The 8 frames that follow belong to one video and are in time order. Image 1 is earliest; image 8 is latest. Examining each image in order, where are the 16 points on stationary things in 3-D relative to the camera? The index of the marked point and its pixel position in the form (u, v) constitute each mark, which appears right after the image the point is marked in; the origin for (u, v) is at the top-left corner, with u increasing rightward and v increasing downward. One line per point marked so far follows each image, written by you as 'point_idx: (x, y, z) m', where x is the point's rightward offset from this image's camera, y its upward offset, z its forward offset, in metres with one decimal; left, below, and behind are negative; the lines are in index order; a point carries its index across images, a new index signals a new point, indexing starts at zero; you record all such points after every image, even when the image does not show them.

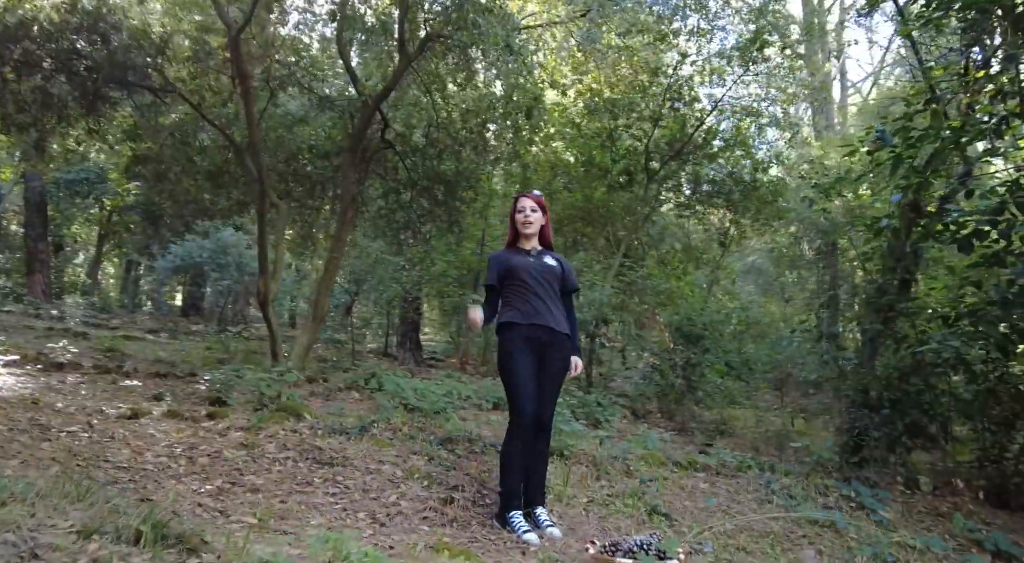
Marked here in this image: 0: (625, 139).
0: (+1.6, +2.0, +9.4) m
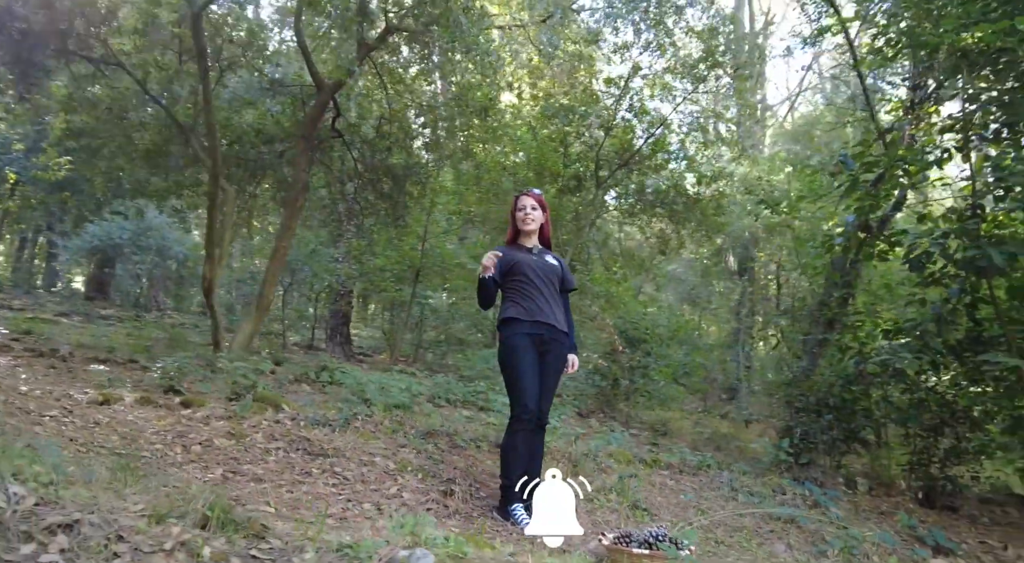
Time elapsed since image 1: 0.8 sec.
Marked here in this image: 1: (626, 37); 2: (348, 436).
0: (+0.9, +1.9, +9.7) m
1: (+1.6, +3.4, +9.3) m
2: (-0.9, -0.8, +3.5) m
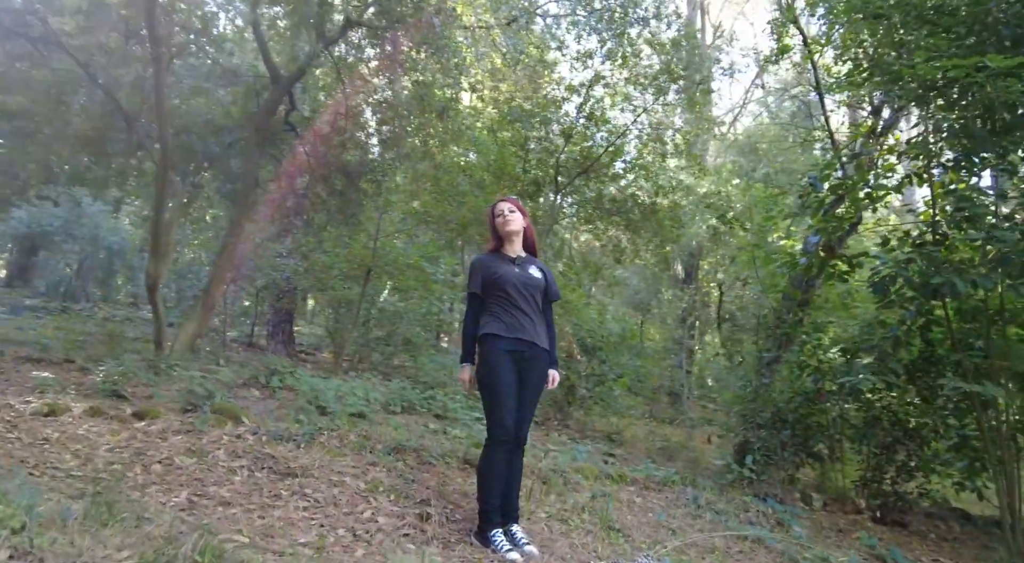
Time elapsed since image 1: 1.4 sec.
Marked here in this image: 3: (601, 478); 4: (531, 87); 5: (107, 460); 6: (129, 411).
0: (+0.3, +1.8, +9.6) m
1: (+1.1, +3.3, +9.4) m
2: (-1.0, -0.9, +3.4) m
3: (+0.6, -1.2, +4.3) m
4: (+0.2, +2.8, +9.7) m
5: (-1.6, -0.7, +2.7) m
6: (-2.0, -0.7, +3.6) m
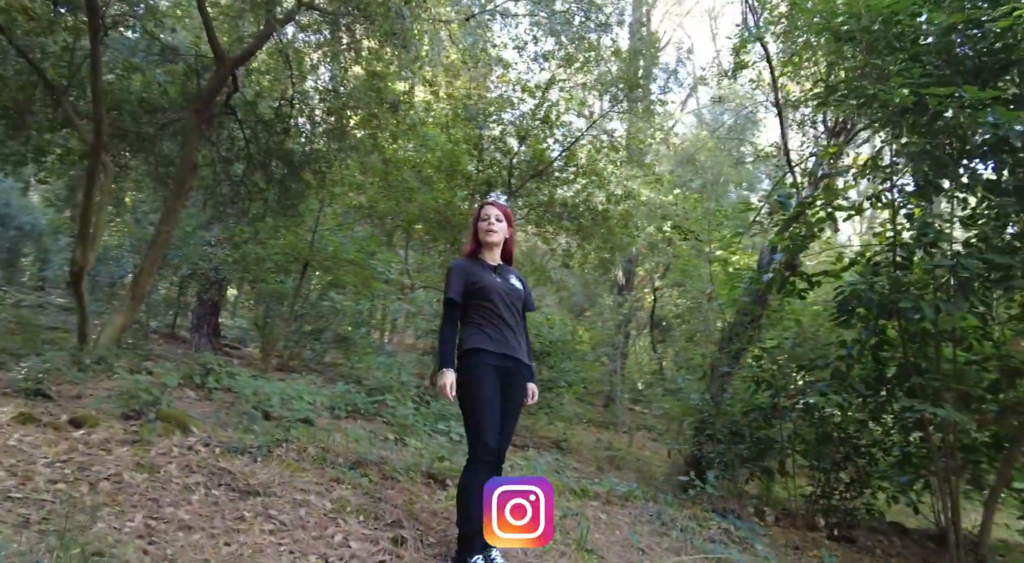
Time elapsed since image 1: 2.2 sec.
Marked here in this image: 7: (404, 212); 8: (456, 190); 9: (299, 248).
0: (-0.3, +1.8, +9.5) m
1: (+0.5, +3.3, +9.3) m
2: (-1.1, -0.9, +3.1) m
3: (+0.3, -1.3, +4.2) m
4: (-0.4, +2.7, +9.5) m
5: (-1.6, -0.7, +2.4) m
6: (-2.2, -0.6, +3.2) m
7: (-1.5, +1.0, +9.3) m
8: (-0.9, +1.4, +9.7) m
9: (-2.8, +0.5, +9.0) m
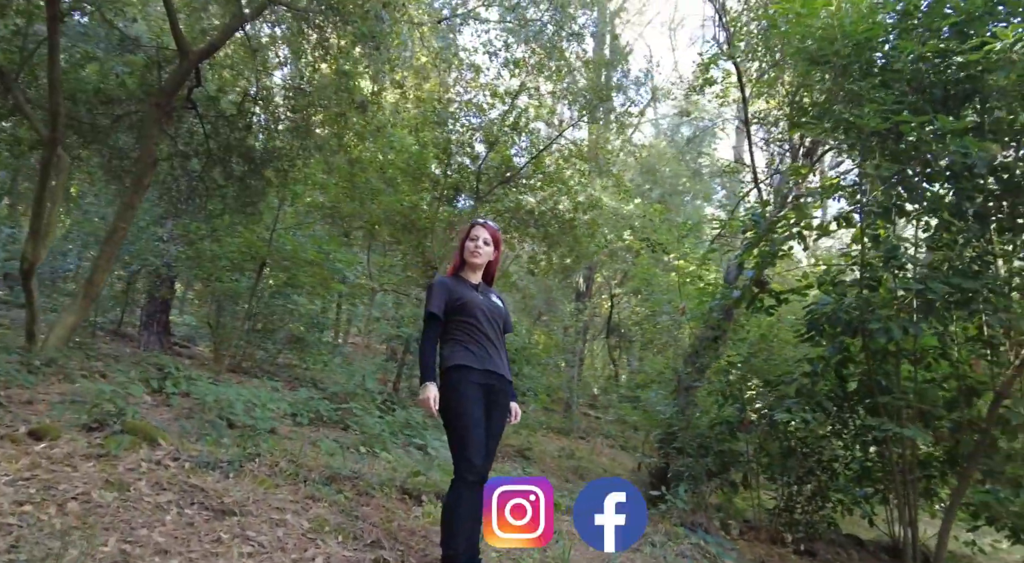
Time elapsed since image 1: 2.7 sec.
0: (-0.7, +1.7, +9.5) m
1: (+0.1, +3.2, +9.3) m
2: (-1.2, -0.9, +3.0) m
3: (+0.1, -1.4, +4.2) m
4: (-0.8, +2.7, +9.5) m
5: (-1.7, -0.7, +2.2) m
6: (-2.2, -0.7, +3.1) m
7: (-2.0, +0.9, +9.2) m
8: (-1.4, +1.3, +9.6) m
9: (-3.3, +0.4, +8.7) m
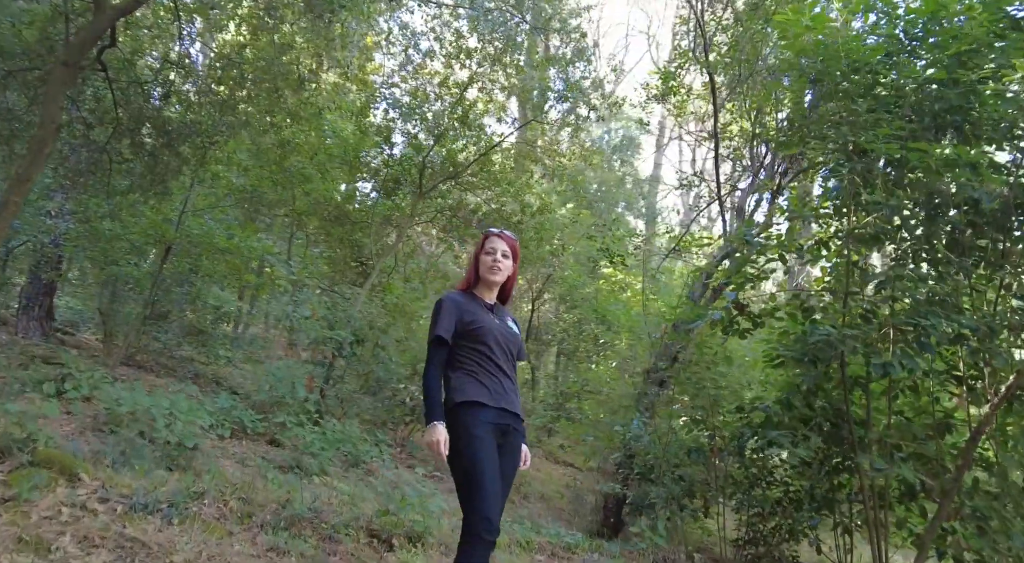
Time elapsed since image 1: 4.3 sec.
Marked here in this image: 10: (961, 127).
0: (-1.5, +1.7, +8.9) m
1: (-0.5, +3.1, +8.9) m
2: (-1.2, -0.9, +2.5) m
3: (0.0, -1.5, +3.8) m
4: (-1.5, +2.7, +8.9) m
5: (-1.5, -0.7, +1.6) m
6: (-2.2, -0.6, +2.4) m
7: (-2.7, +1.0, +8.5) m
8: (-2.1, +1.3, +9.0) m
9: (-3.9, +0.6, +7.9) m
10: (+2.9, +1.0, +4.4) m
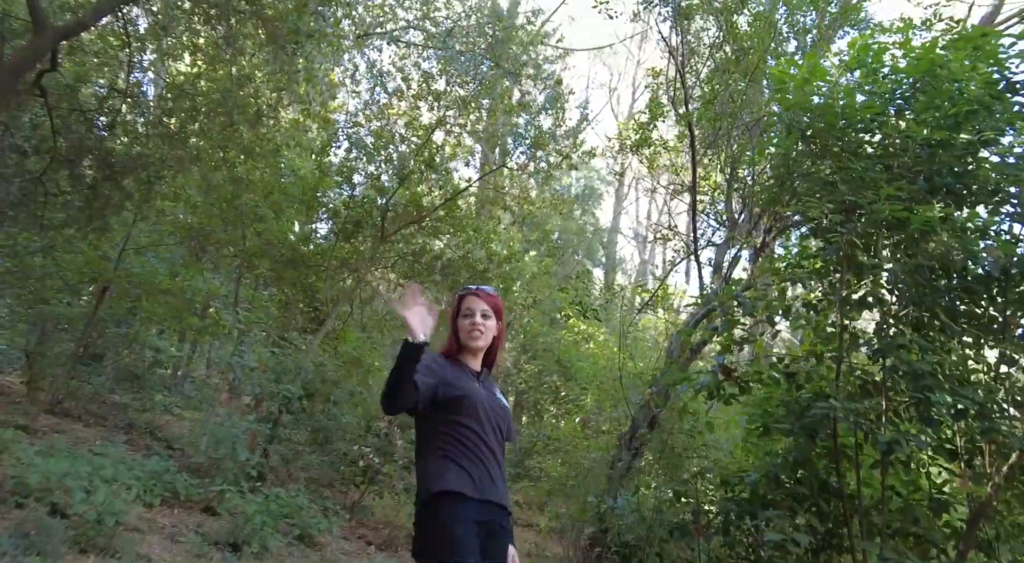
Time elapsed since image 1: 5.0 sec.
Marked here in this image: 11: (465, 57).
0: (-1.9, +1.1, +8.5) m
1: (-0.9, +2.5, +8.7) m
2: (-1.2, -1.1, +2.0) m
3: (-0.2, -1.8, +3.3) m
4: (-1.9, +2.1, +8.6) m
5: (-1.5, -0.8, +1.1) m
6: (-2.2, -0.8, +1.8) m
7: (-3.1, +0.4, +8.0) m
8: (-2.6, +0.7, +8.5) m
9: (-4.3, +0.1, +7.2) m
10: (+2.8, +0.6, +4.3) m
11: (-0.7, +2.9, +8.8) m
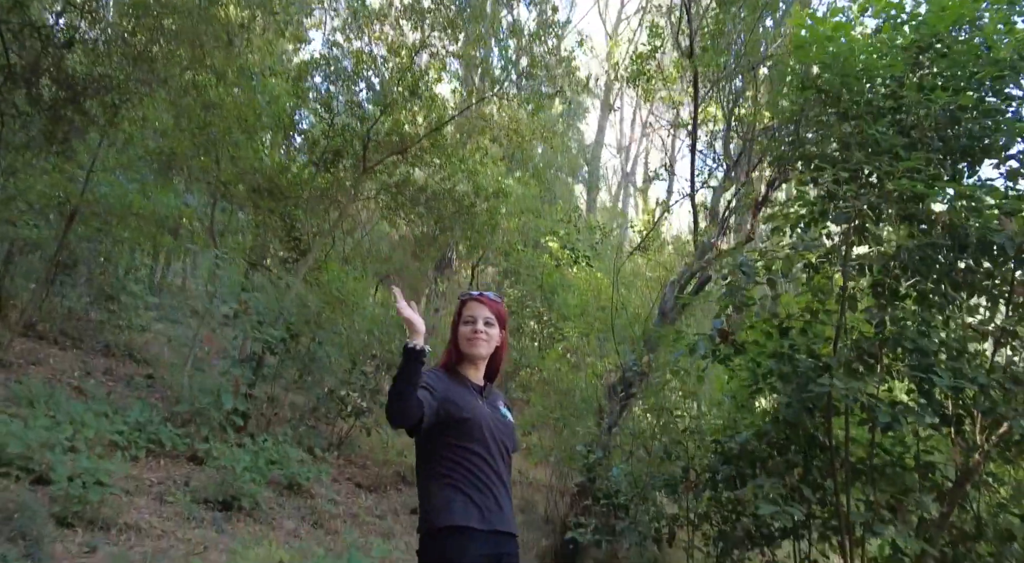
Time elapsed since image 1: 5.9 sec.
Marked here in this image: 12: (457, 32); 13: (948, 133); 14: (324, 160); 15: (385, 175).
0: (-2.0, +1.9, +8.1) m
1: (-1.0, +3.3, +8.1) m
2: (-1.2, -1.2, +1.9) m
3: (-0.2, -1.6, +3.4) m
4: (-2.0, +2.9, +8.0) m
5: (-1.4, -1.0, +1.0) m
6: (-2.2, -0.8, +1.7) m
7: (-3.2, +1.2, +7.6) m
8: (-2.7, +1.6, +8.1) m
9: (-4.4, +0.8, +6.9) m
10: (+2.7, +0.8, +4.1) m
11: (-0.8, +3.7, +8.2) m
12: (-0.7, +3.0, +8.1) m
13: (+2.6, +0.9, +4.1) m
14: (-2.3, +1.4, +8.1) m
15: (-1.7, +1.3, +8.5) m
